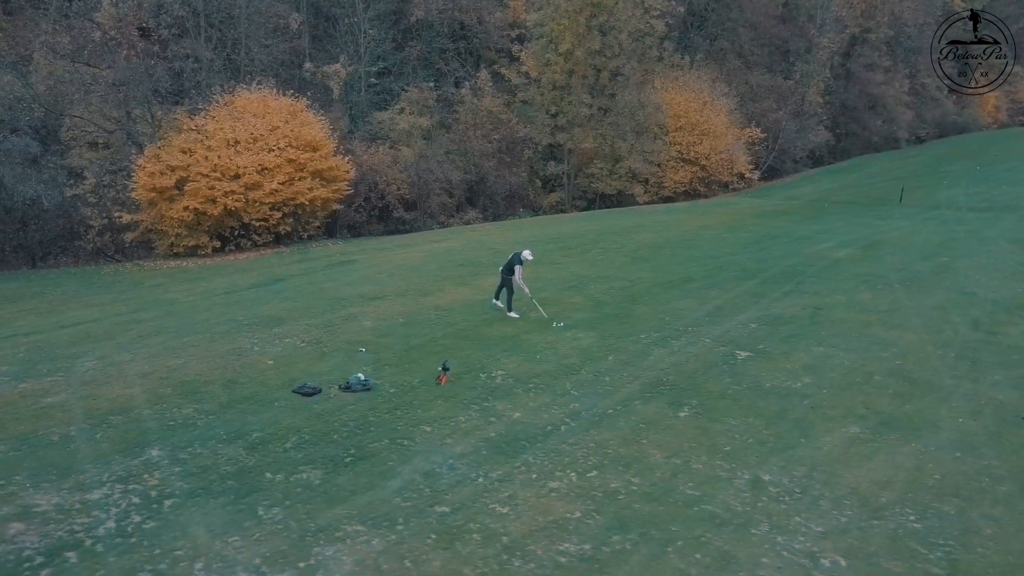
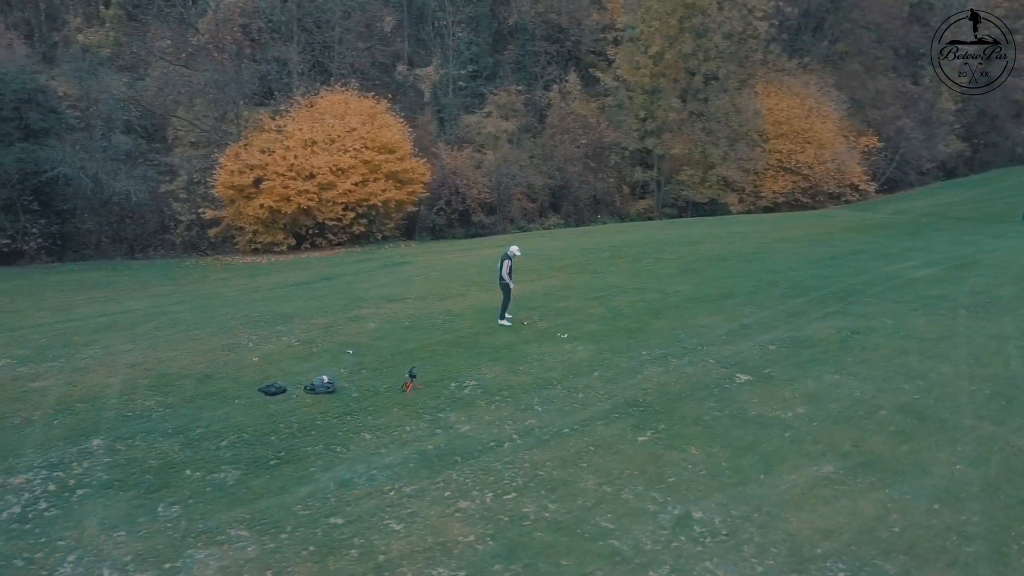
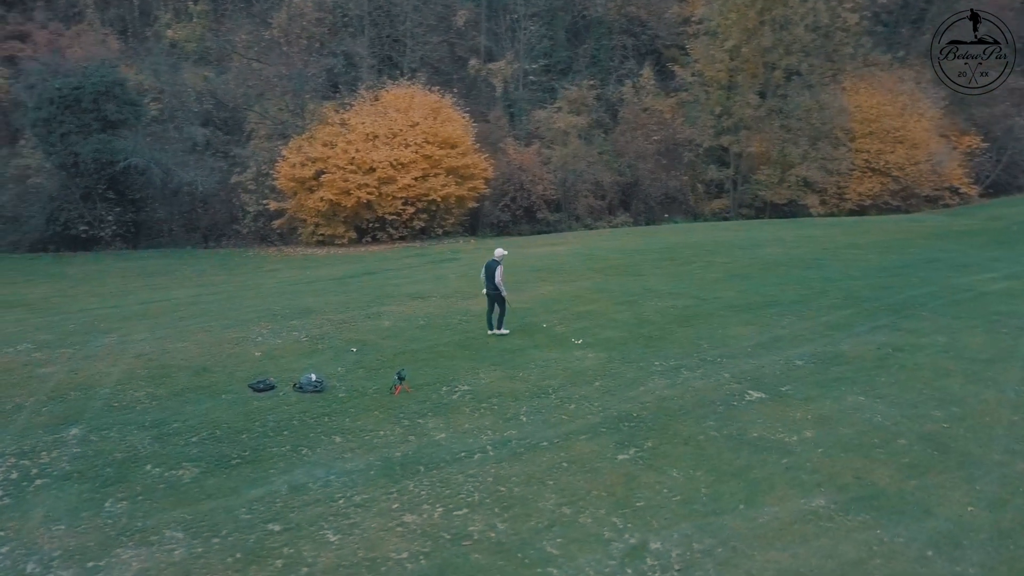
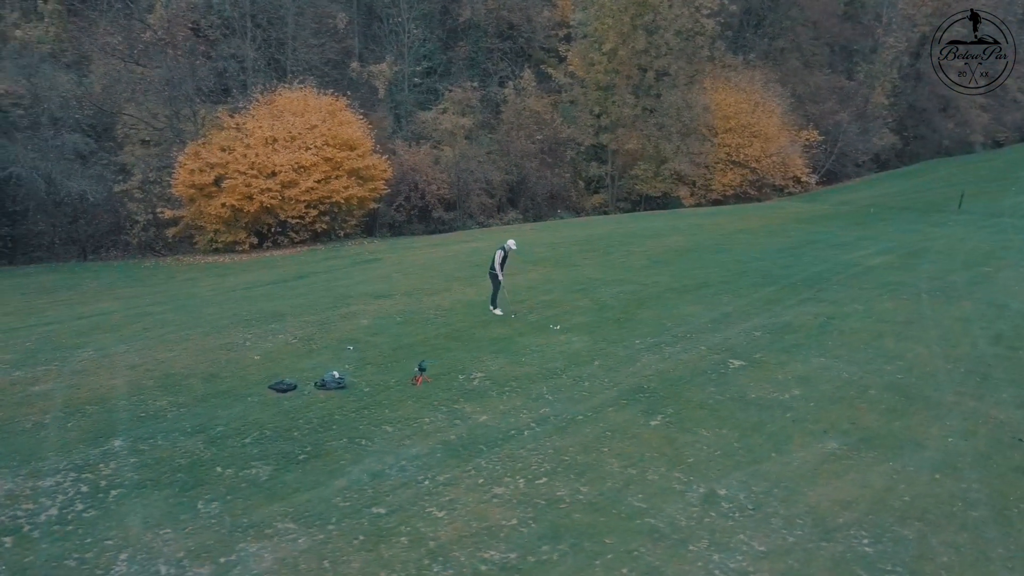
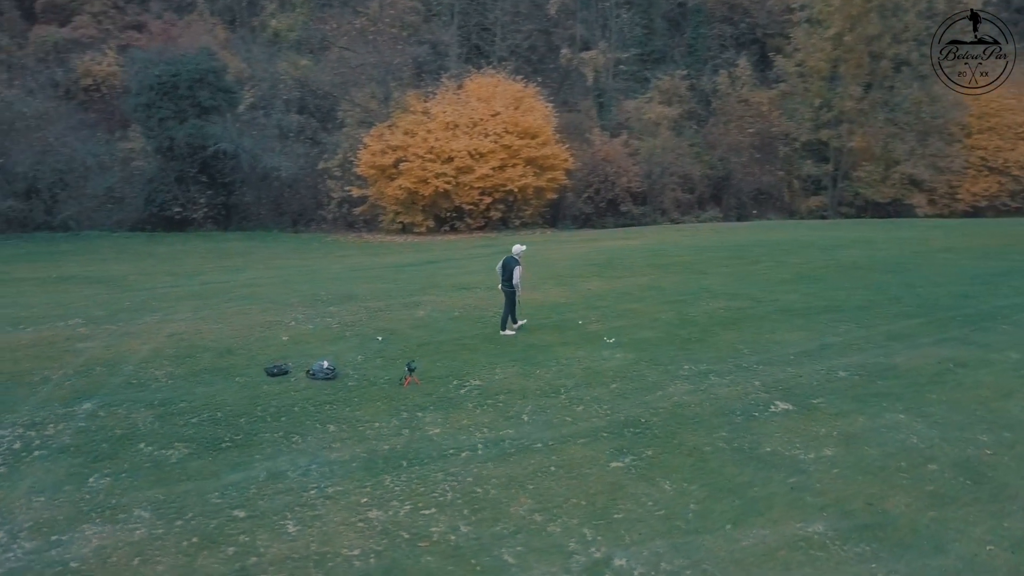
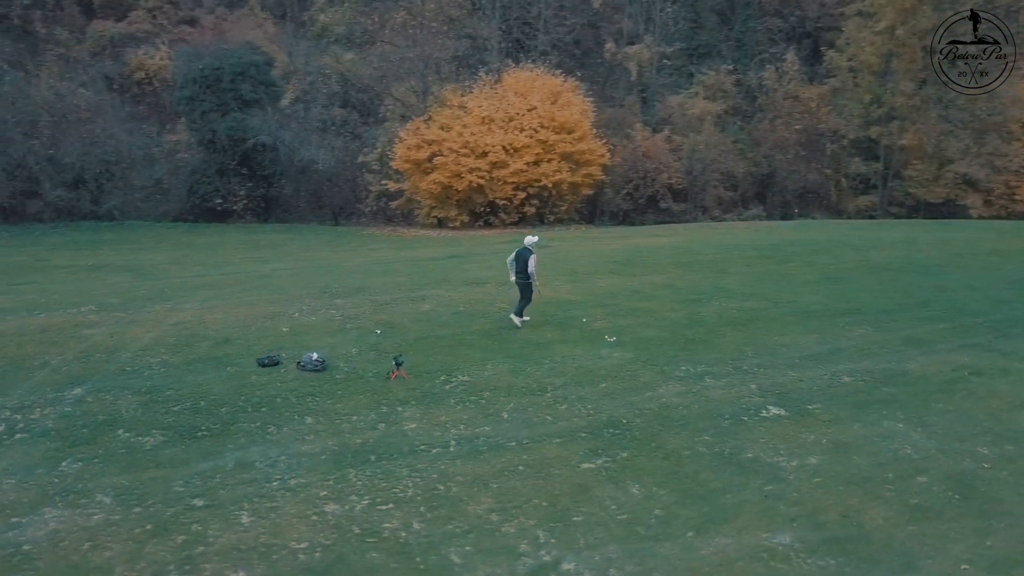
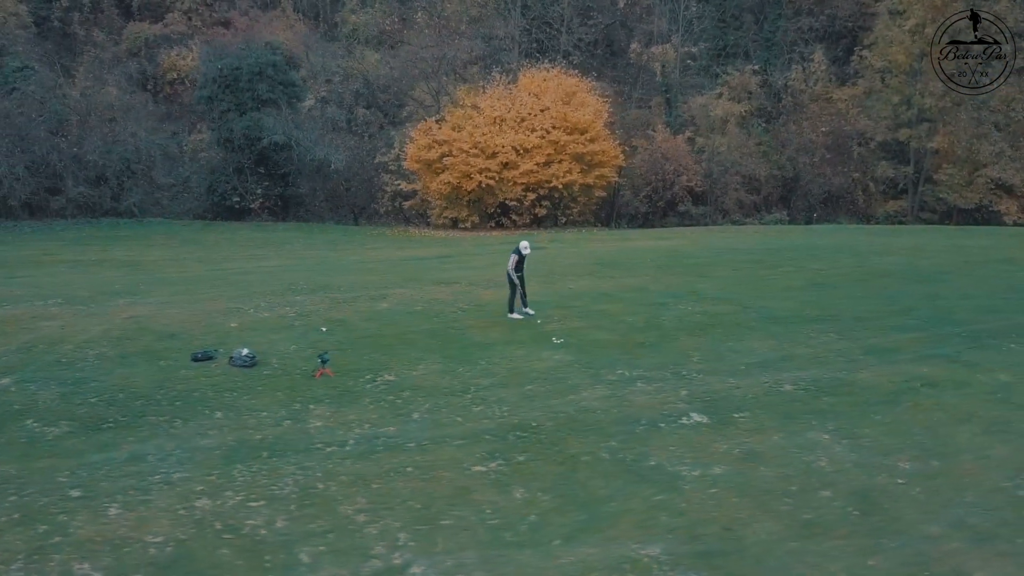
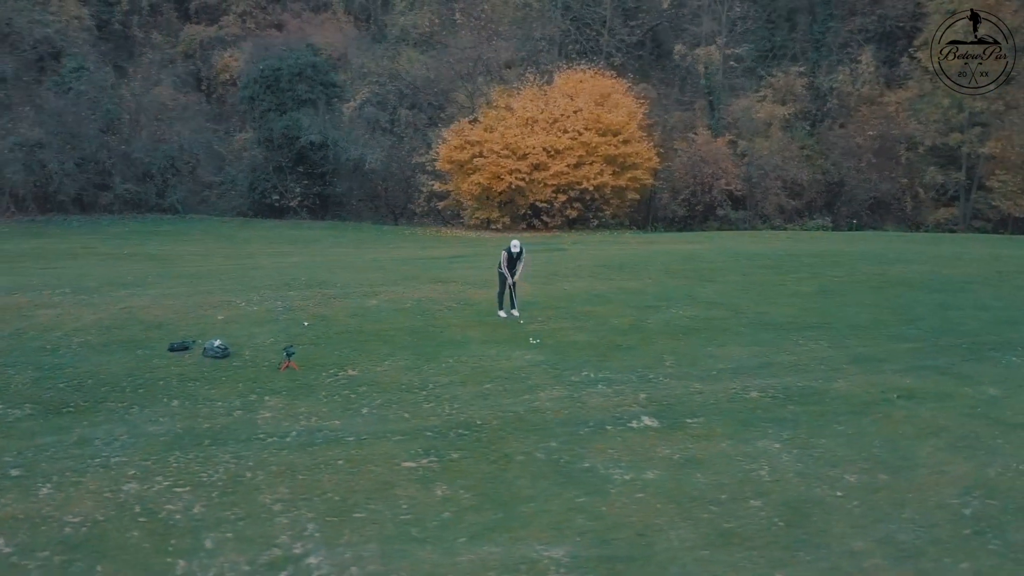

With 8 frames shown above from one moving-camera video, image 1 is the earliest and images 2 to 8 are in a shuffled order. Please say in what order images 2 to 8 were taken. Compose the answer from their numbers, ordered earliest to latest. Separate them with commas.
4, 2, 3, 5, 6, 7, 8
